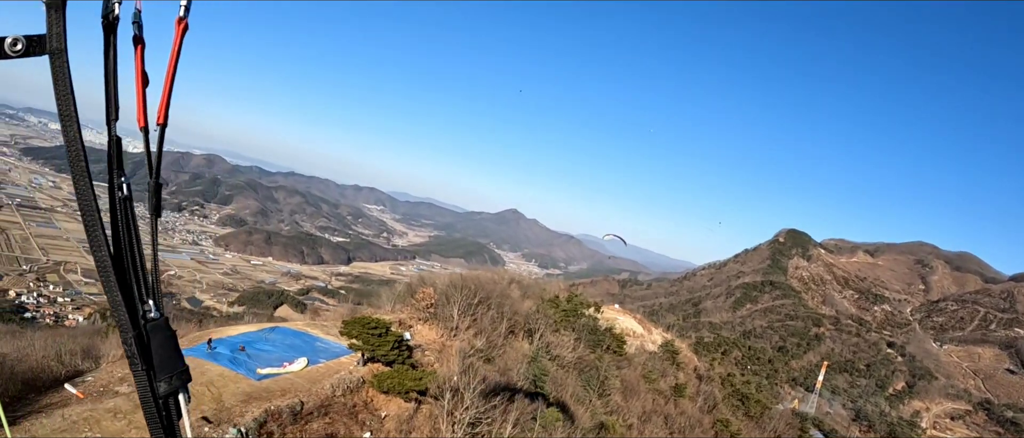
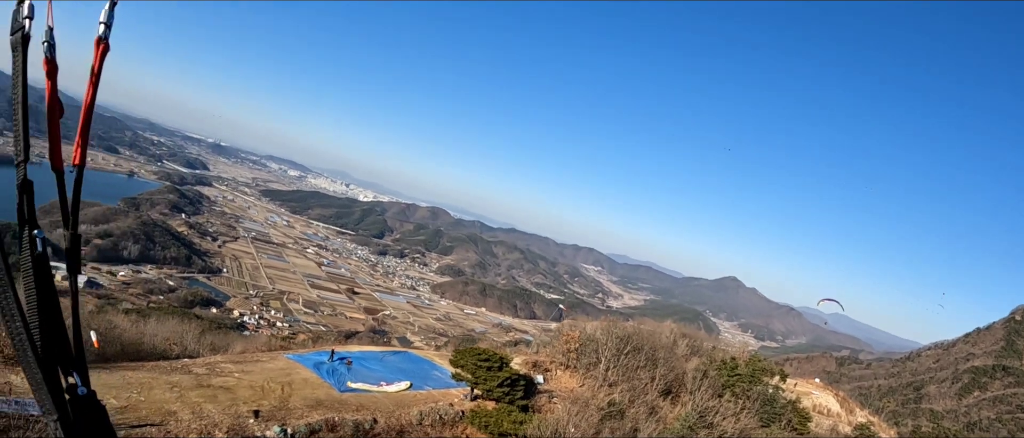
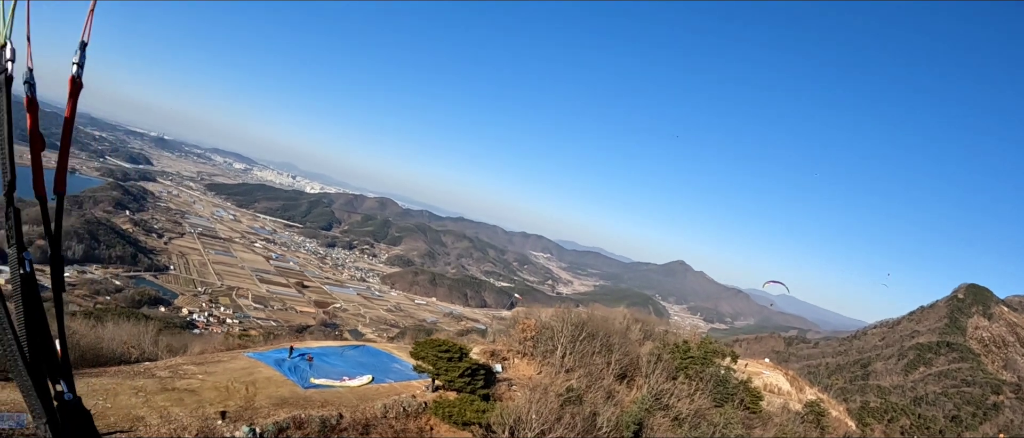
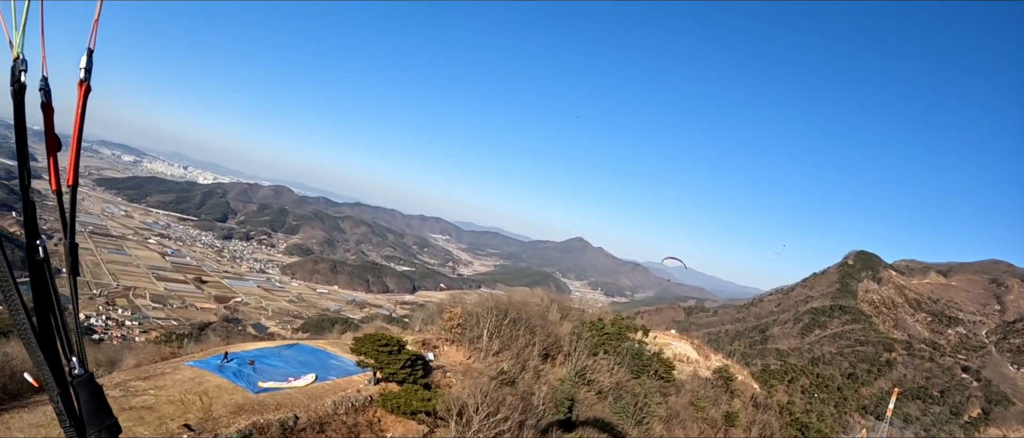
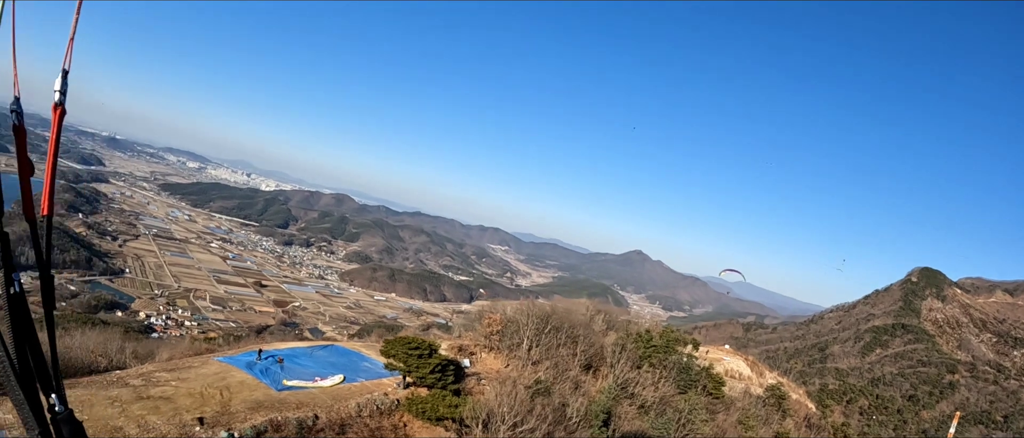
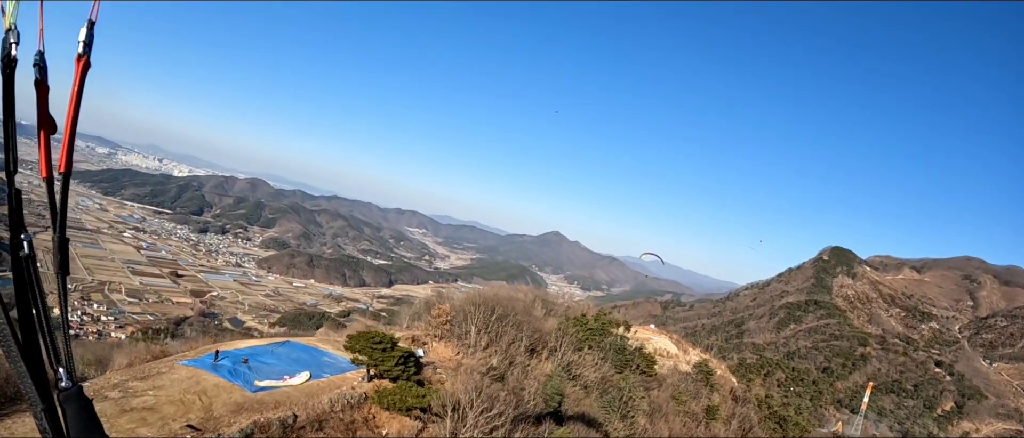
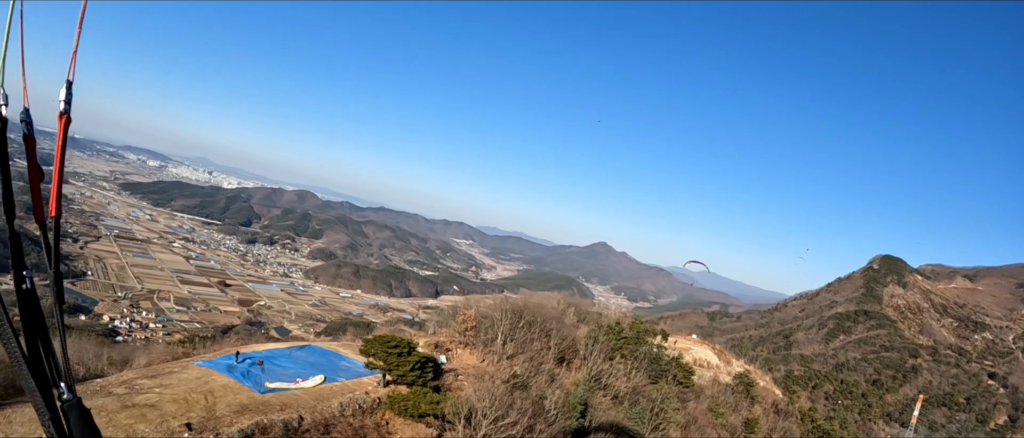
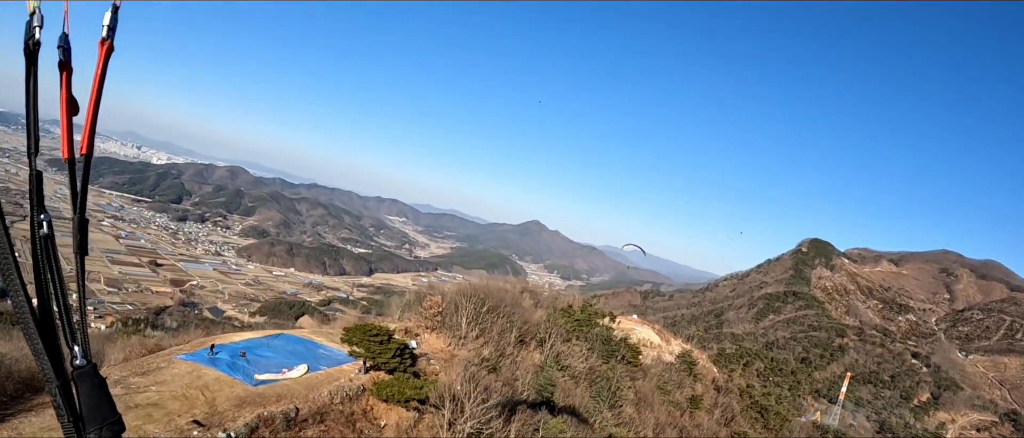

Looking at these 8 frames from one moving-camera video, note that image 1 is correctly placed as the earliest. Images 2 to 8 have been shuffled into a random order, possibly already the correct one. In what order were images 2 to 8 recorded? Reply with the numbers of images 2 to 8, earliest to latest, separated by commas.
8, 6, 4, 7, 5, 3, 2
